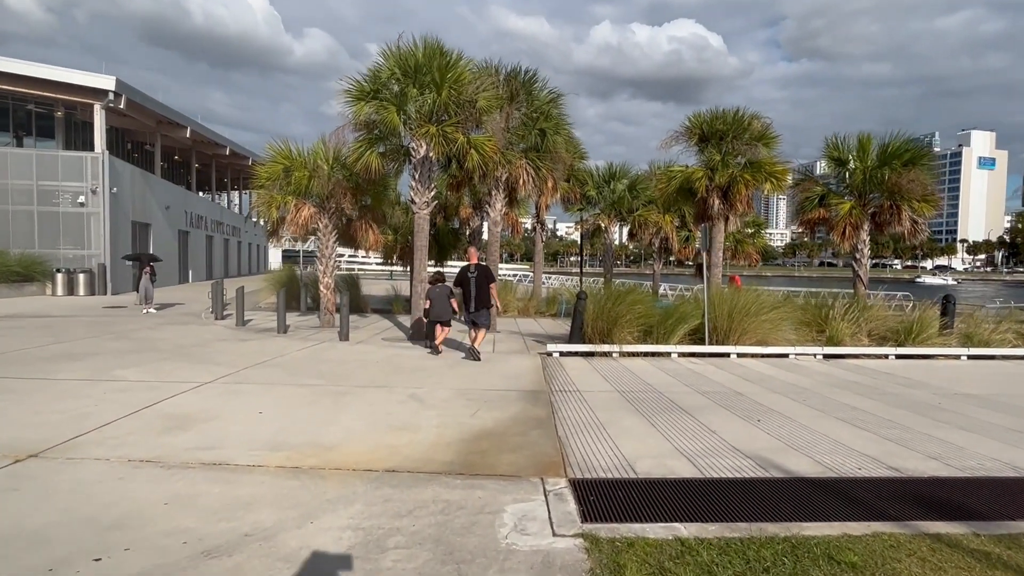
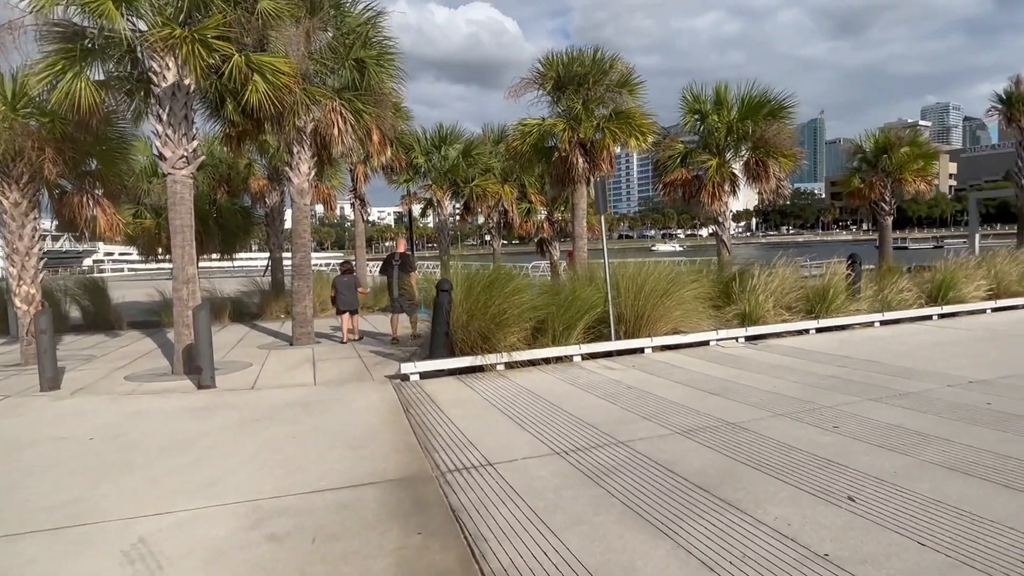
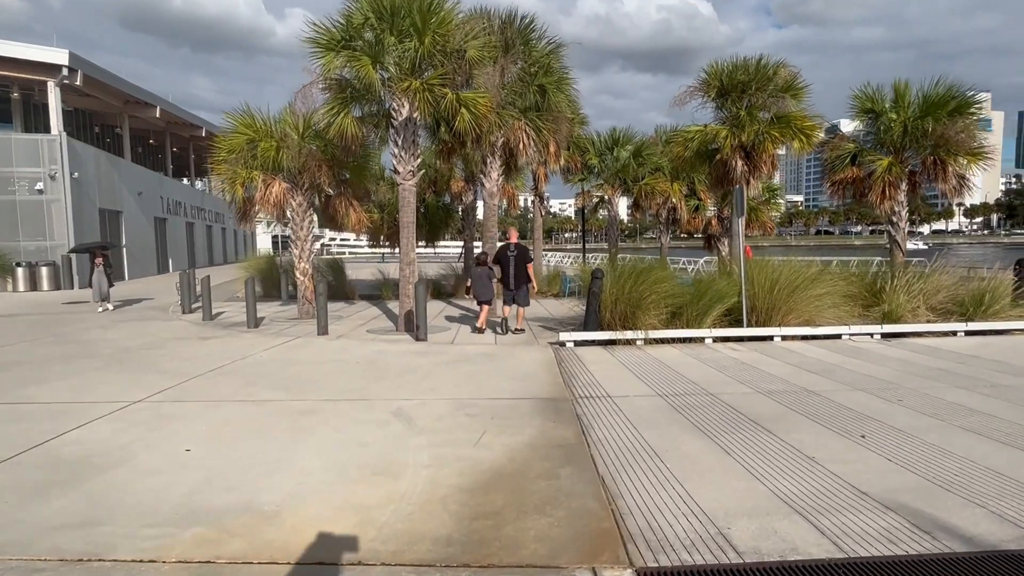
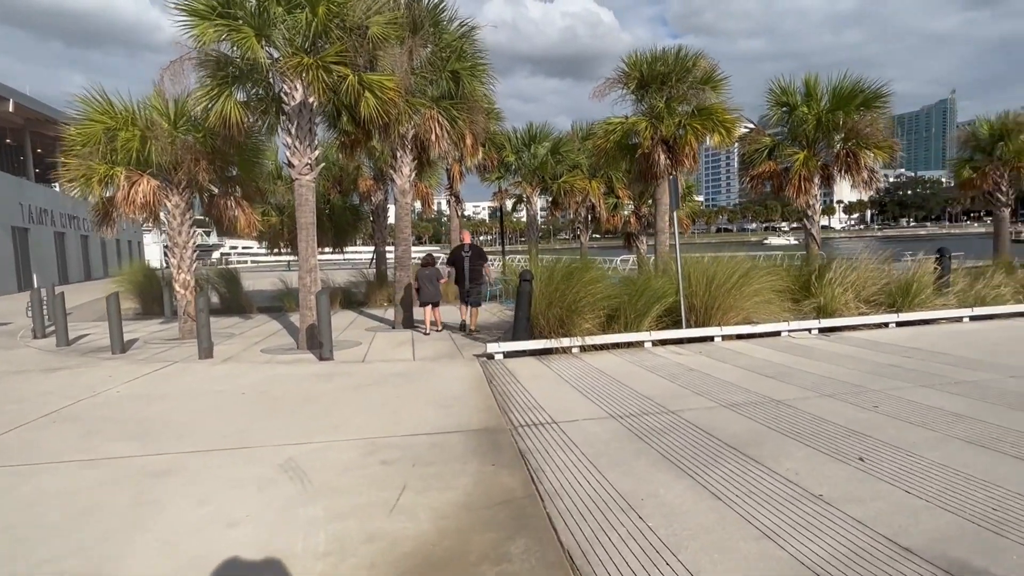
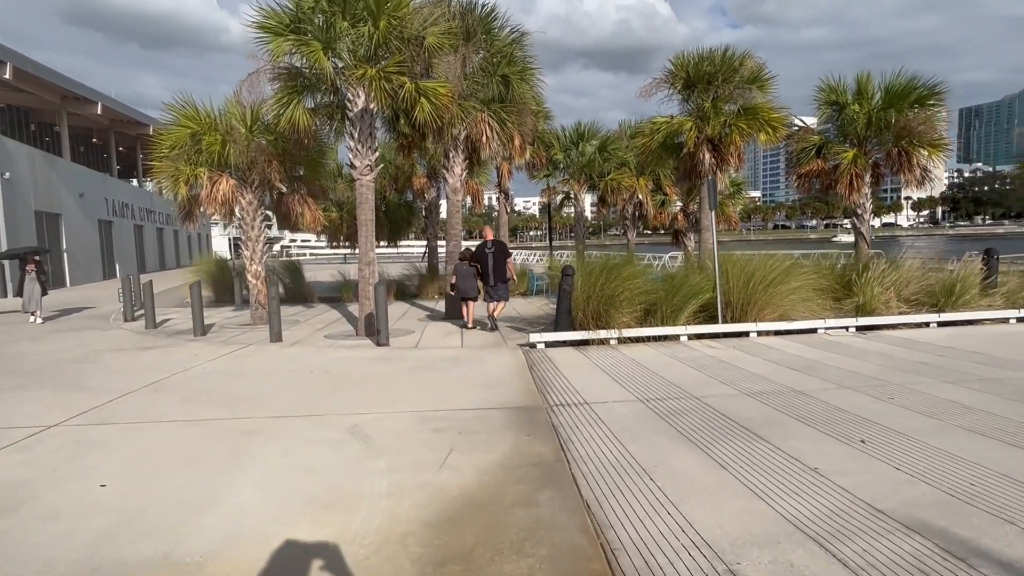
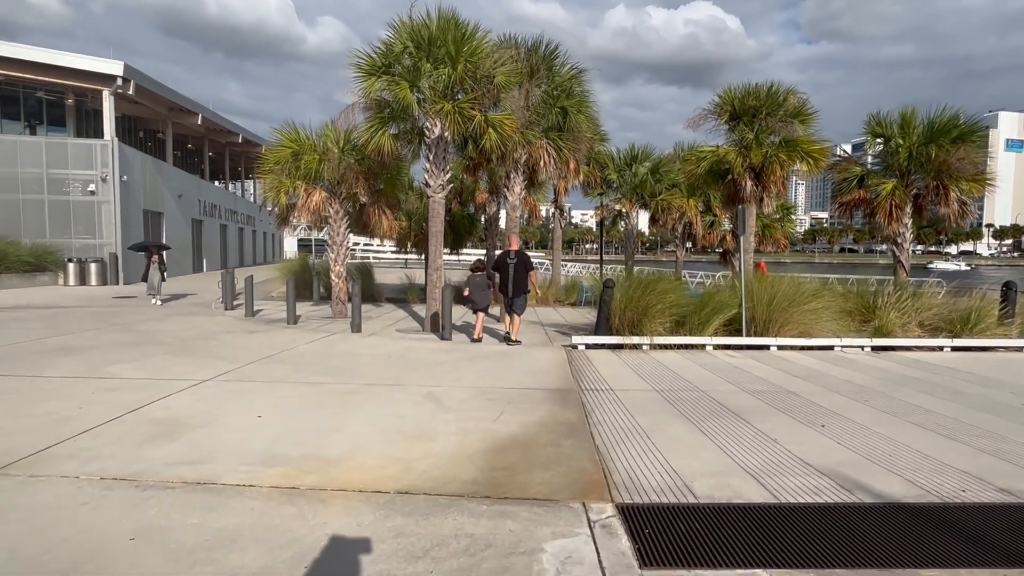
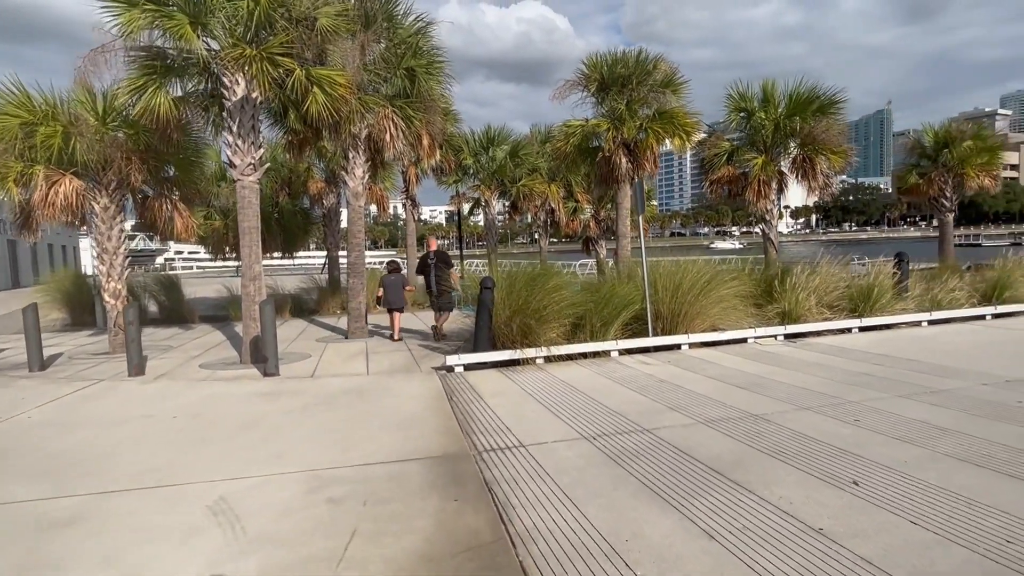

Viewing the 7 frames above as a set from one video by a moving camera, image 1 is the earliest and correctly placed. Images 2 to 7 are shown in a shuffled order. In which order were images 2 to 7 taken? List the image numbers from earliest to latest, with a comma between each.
6, 3, 5, 4, 7, 2
